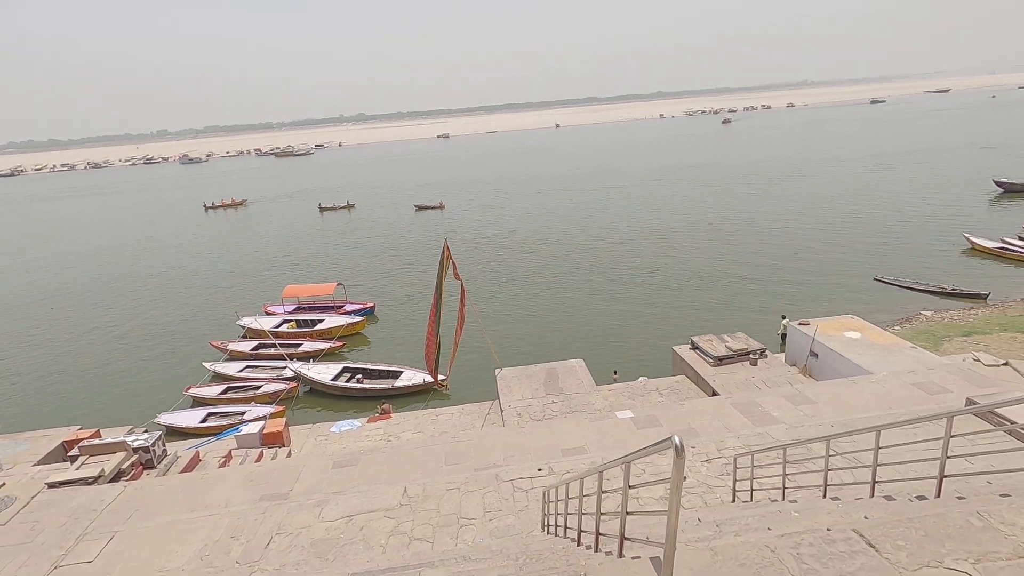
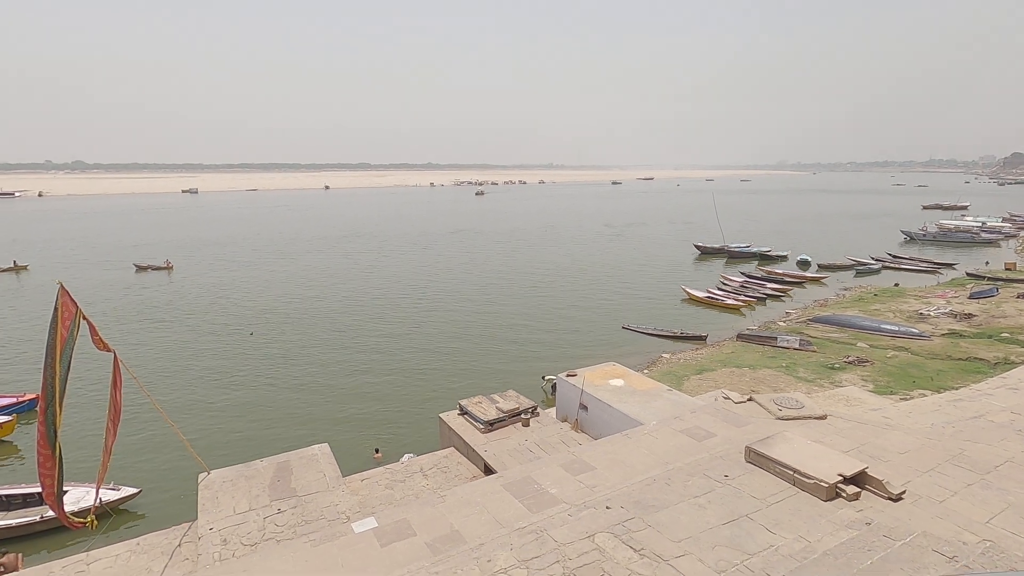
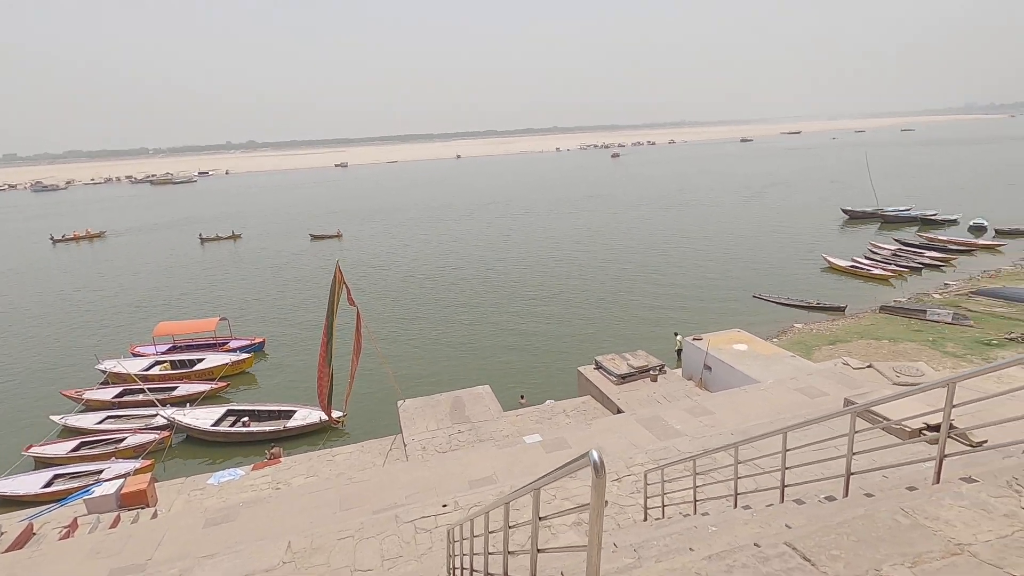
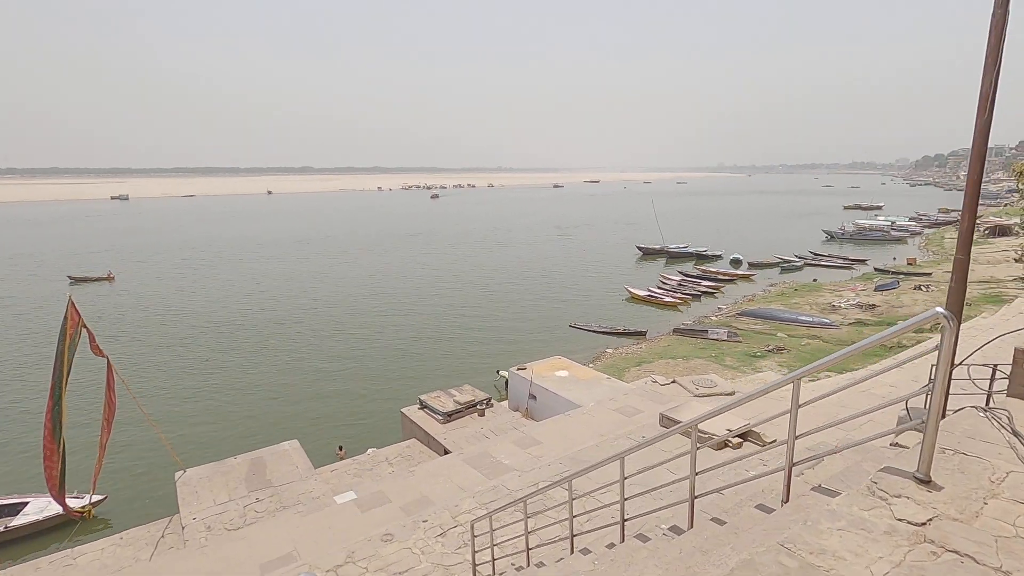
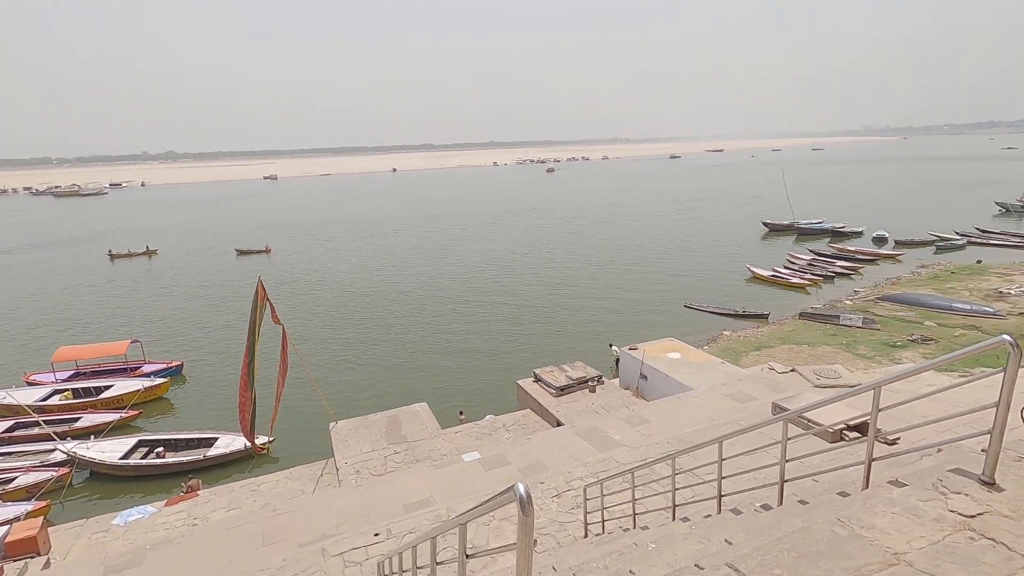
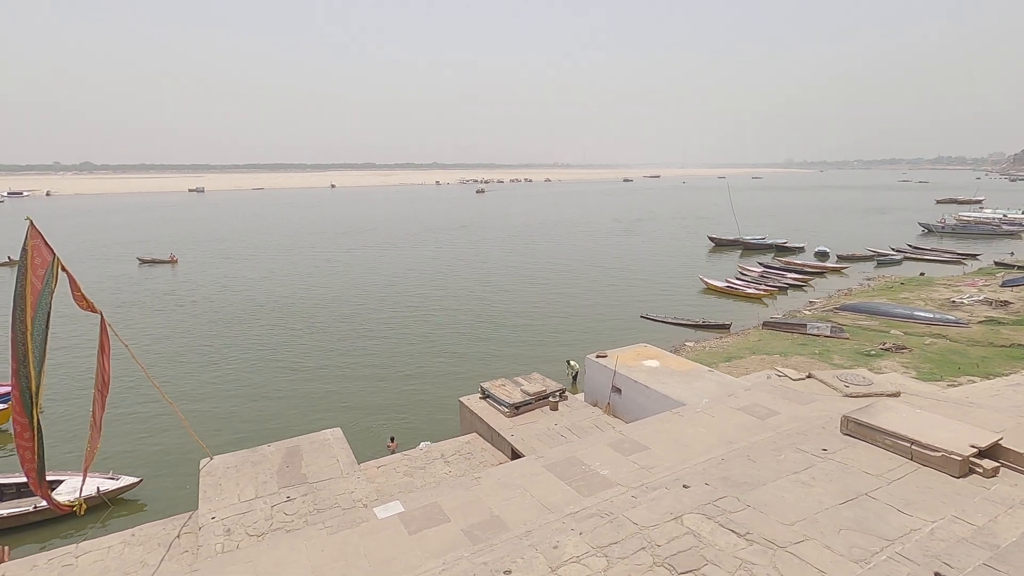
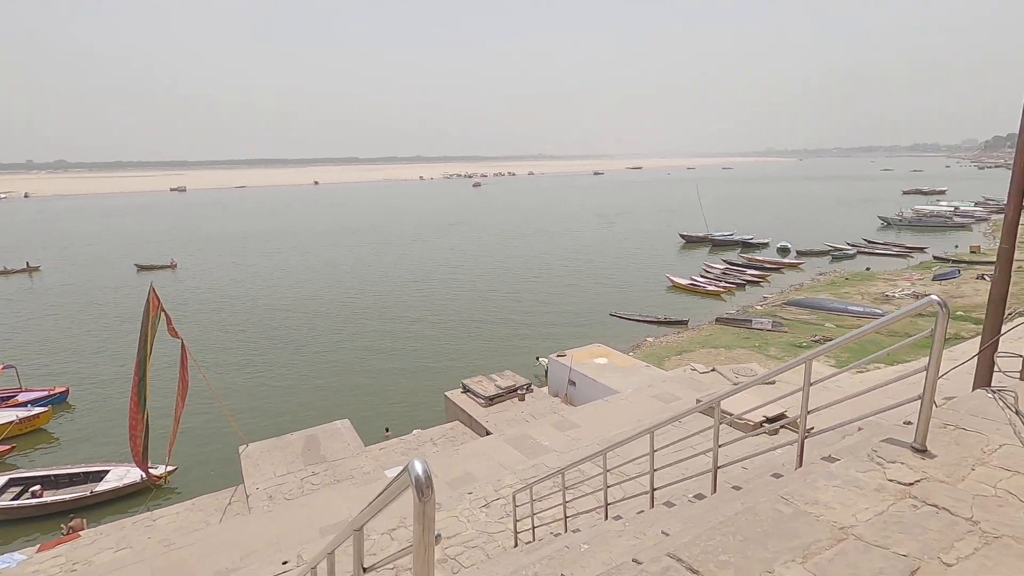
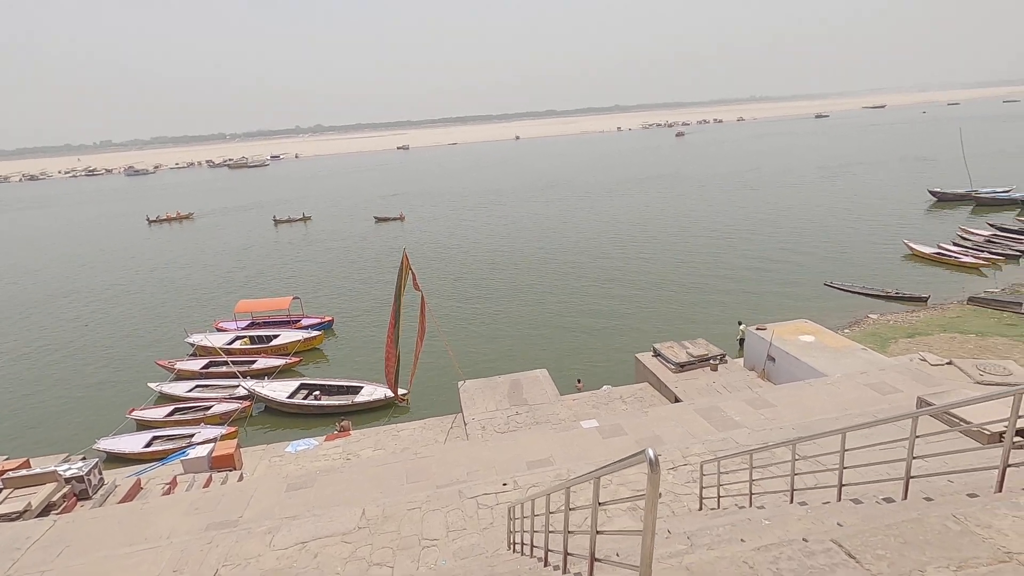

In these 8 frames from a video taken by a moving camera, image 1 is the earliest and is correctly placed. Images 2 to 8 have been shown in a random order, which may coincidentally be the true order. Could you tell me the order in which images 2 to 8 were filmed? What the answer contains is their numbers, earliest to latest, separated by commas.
8, 3, 5, 7, 4, 2, 6
